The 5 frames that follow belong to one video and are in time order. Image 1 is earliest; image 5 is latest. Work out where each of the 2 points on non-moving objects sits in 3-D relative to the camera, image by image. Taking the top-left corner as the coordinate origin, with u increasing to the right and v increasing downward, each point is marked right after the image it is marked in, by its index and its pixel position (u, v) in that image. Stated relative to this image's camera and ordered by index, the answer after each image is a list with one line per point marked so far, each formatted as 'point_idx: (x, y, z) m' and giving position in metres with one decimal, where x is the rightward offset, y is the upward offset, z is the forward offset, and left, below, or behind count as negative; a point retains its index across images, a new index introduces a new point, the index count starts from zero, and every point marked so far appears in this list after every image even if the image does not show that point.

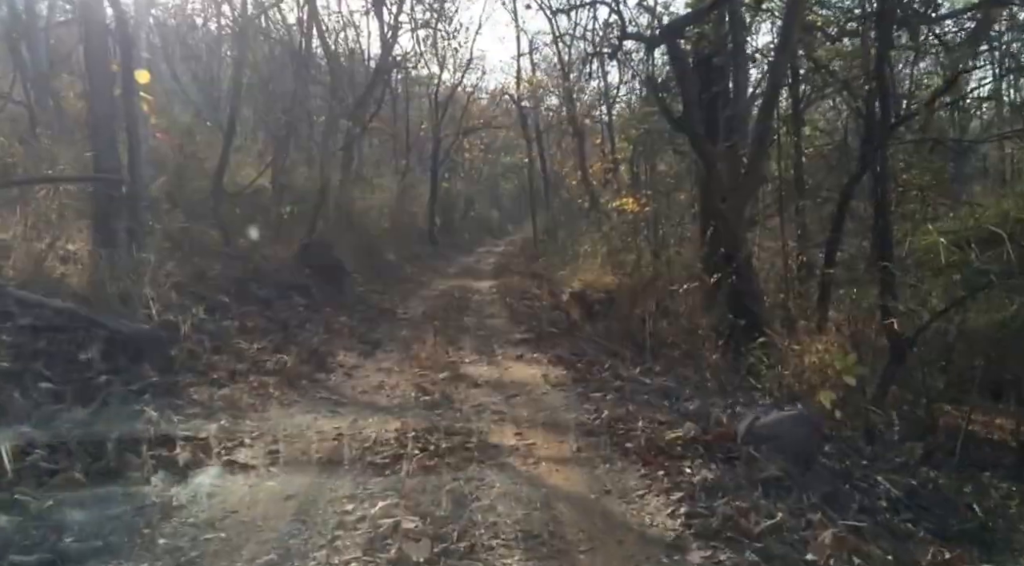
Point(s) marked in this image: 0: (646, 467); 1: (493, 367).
0: (+0.8, -1.0, +4.9) m
1: (-0.2, -0.9, +8.7) m
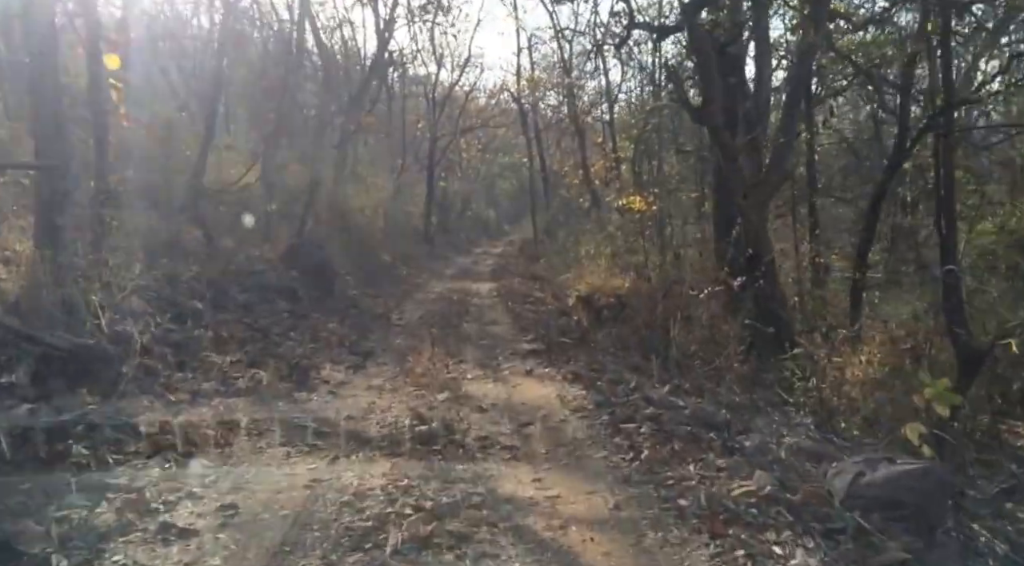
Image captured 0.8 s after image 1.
0: (+0.8, -1.1, +3.8) m
1: (-0.1, -0.9, +7.6) m
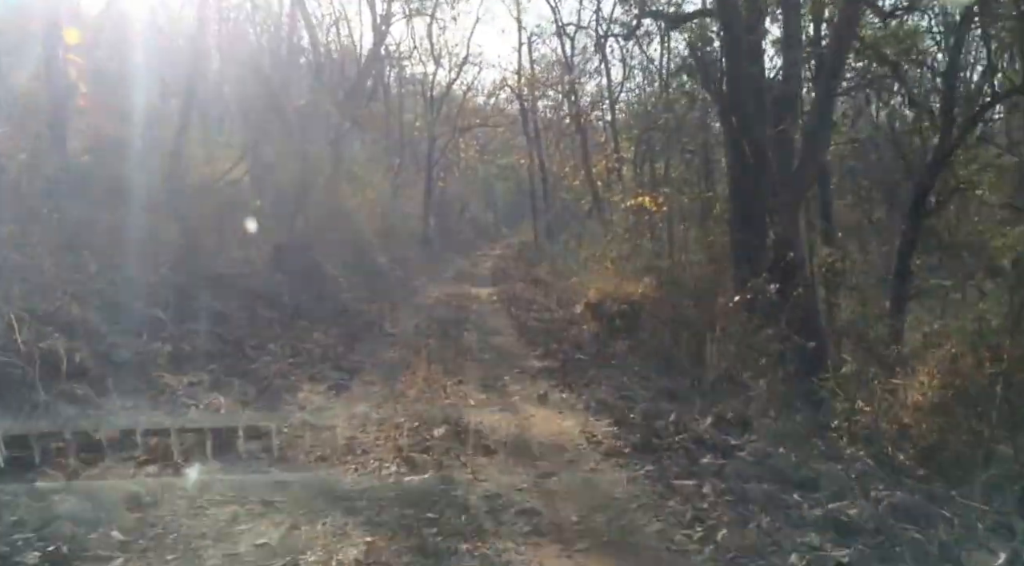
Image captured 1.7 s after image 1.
0: (+0.9, -1.1, +2.5) m
1: (0.0, -1.0, +6.3) m
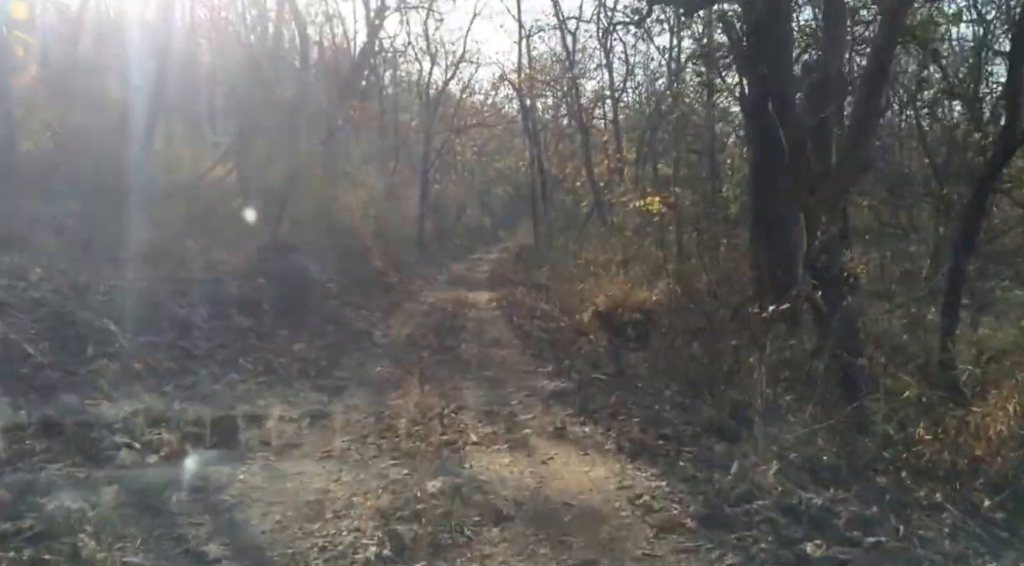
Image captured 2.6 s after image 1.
0: (+1.0, -1.2, +1.2) m
1: (0.0, -1.0, +5.0) m
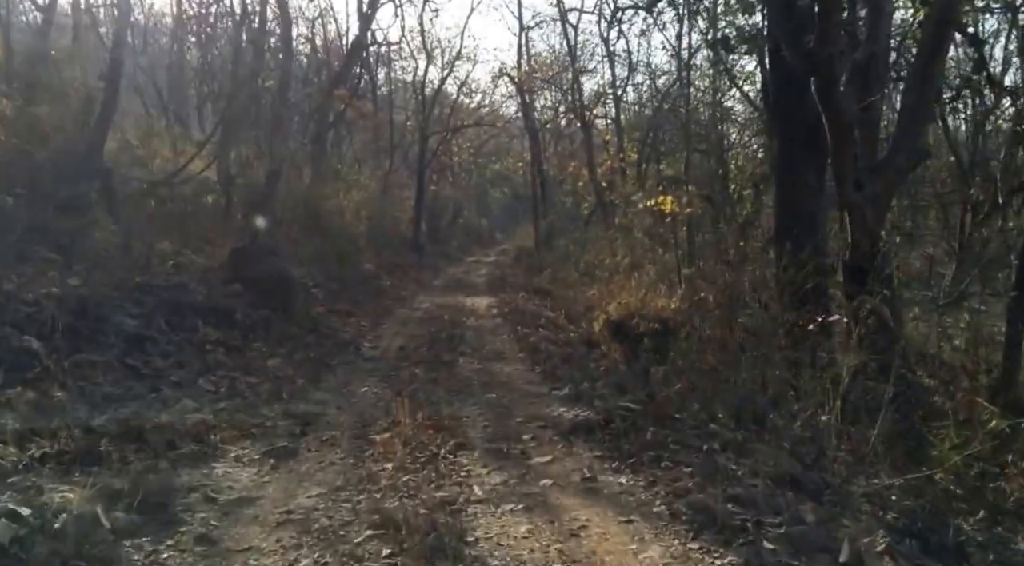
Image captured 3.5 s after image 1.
0: (+1.1, -1.2, -0.1) m
1: (+0.1, -1.1, +3.7) m
